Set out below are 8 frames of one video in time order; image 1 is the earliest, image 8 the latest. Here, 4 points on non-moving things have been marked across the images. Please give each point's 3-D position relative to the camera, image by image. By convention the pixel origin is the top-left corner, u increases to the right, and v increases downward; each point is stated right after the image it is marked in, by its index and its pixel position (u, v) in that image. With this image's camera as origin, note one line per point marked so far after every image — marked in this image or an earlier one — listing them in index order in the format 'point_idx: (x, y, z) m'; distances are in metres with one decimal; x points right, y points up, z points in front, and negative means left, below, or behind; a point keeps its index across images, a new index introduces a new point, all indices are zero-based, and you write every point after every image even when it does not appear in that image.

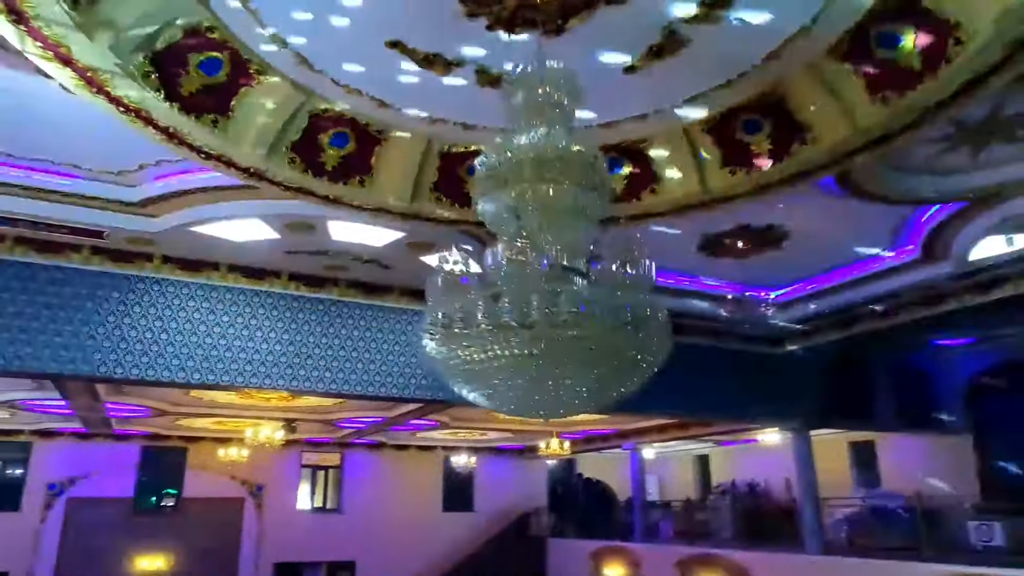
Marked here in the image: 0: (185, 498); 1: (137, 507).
0: (-6.5, -4.2, +14.2) m
1: (-7.2, -4.2, +13.8) m
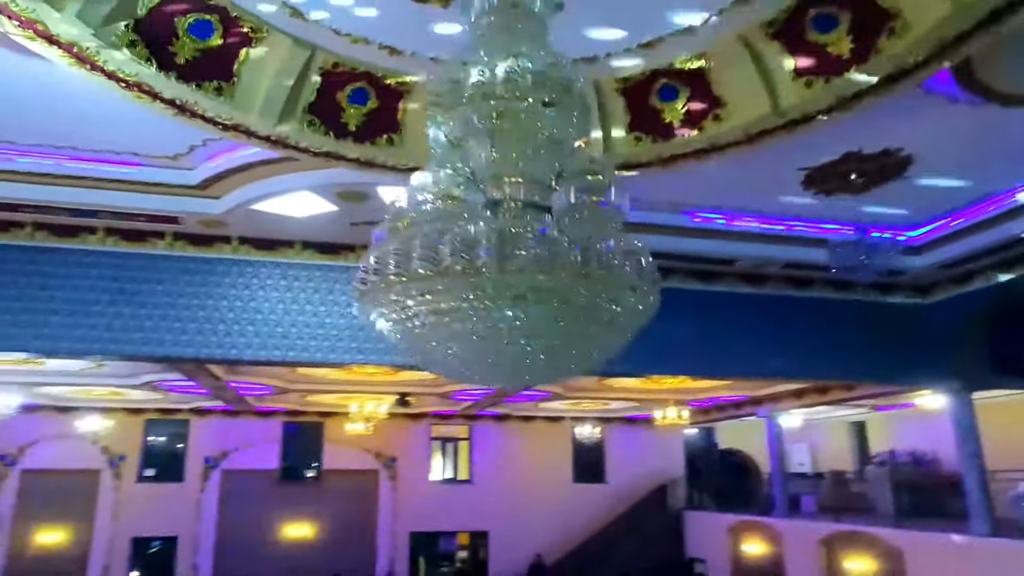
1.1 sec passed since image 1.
0: (-3.9, -3.8, +14.9) m
1: (-4.7, -3.9, +14.8) m
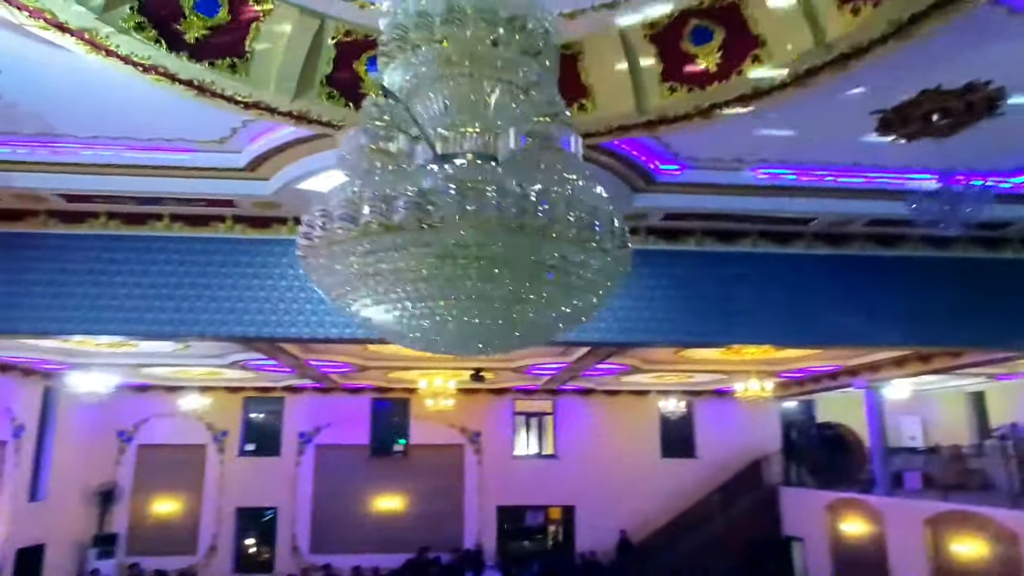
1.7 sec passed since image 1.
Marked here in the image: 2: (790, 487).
0: (-2.1, -3.4, +15.3) m
1: (-2.9, -3.4, +15.2) m
2: (+5.9, -4.2, +15.1) m
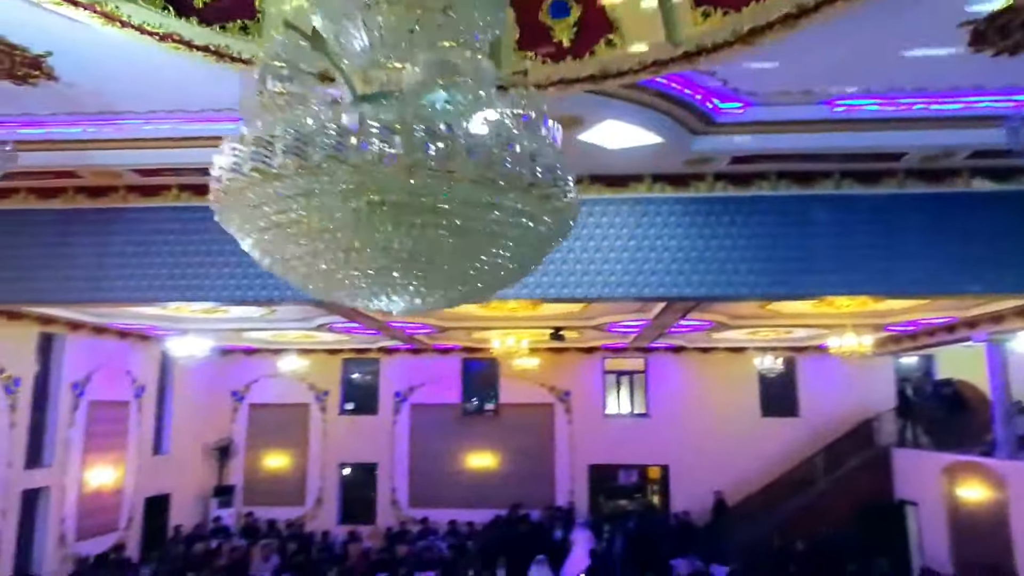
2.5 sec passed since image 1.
0: (-0.2, -2.5, +15.4) m
1: (-1.0, -2.6, +15.5) m
2: (+7.7, -3.1, +14.0) m
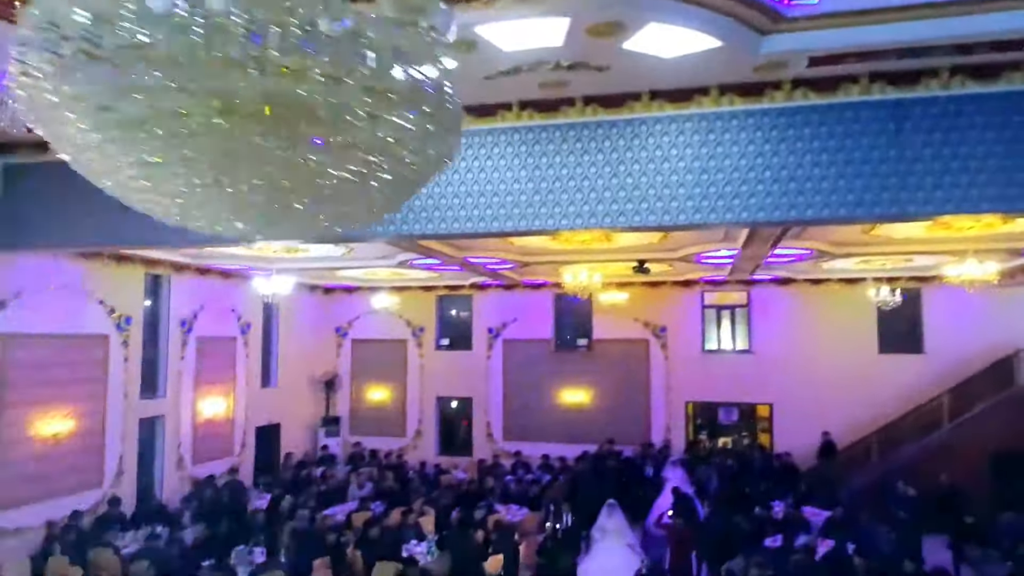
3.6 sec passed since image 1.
0: (+1.8, -1.1, +15.1) m
1: (+1.0, -1.2, +15.3) m
2: (+9.3, -1.7, +12.4) m
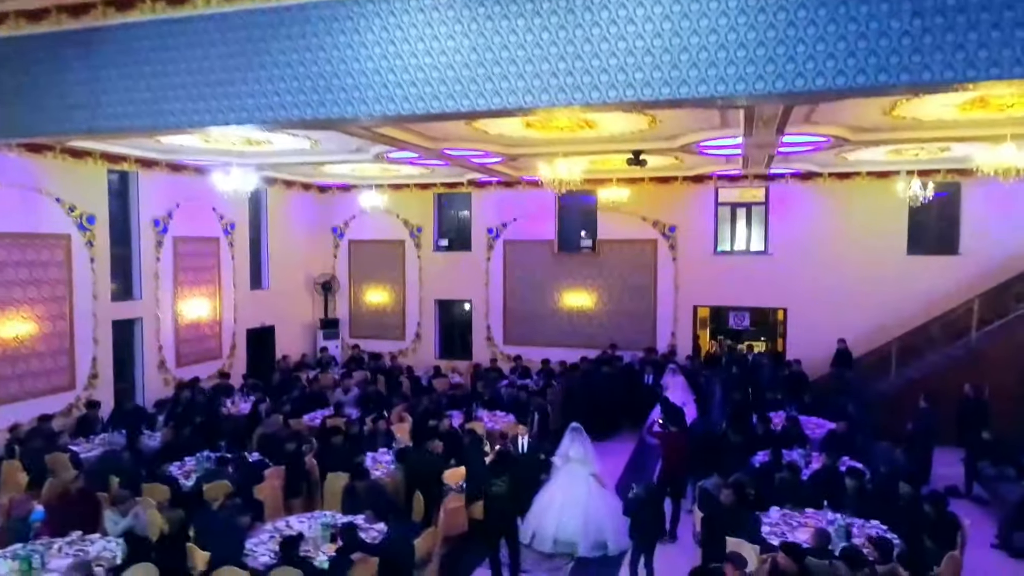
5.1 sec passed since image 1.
0: (+1.8, +0.9, +14.2) m
1: (+1.0, +0.9, +14.4) m
2: (+9.2, -0.1, +11.2) m
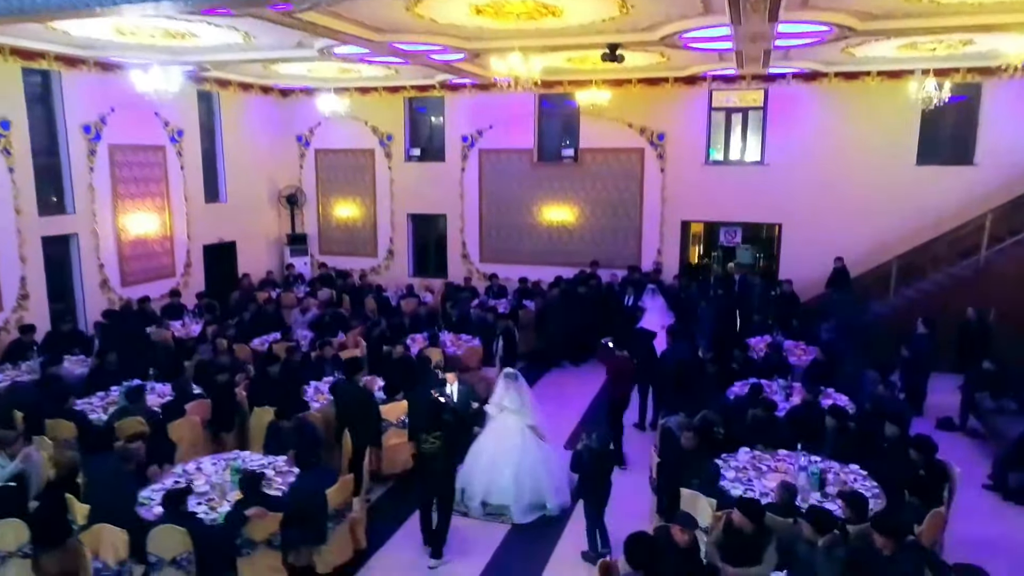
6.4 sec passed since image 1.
0: (+1.3, +2.5, +13.0) m
1: (+0.5, +2.5, +13.3) m
2: (+8.7, +1.1, +10.1) m
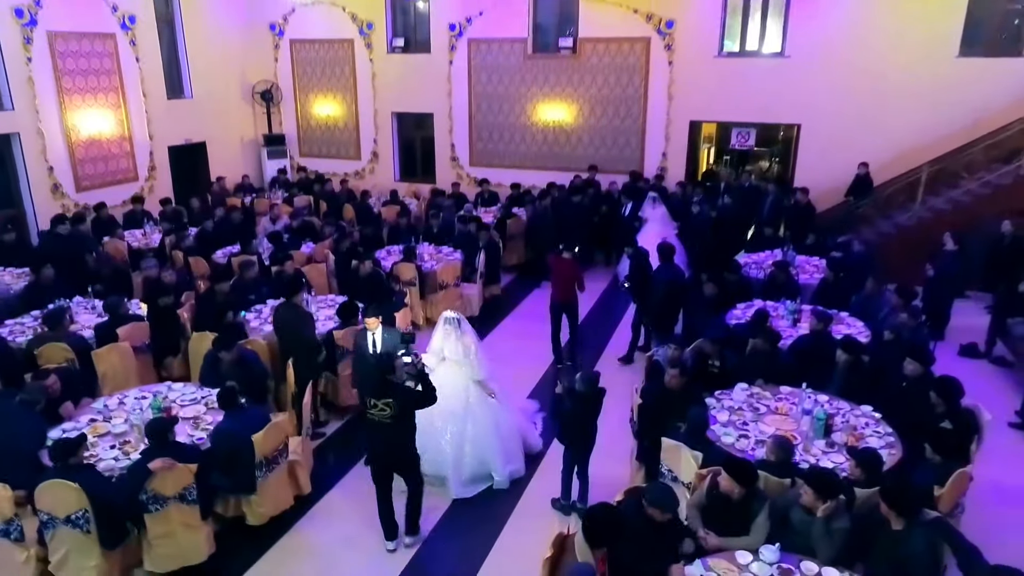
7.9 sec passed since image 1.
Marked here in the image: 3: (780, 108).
0: (+1.2, +4.1, +11.7) m
1: (+0.4, +4.1, +12.0) m
2: (+8.5, +2.2, +8.9) m
3: (+4.2, +2.8, +11.1) m
